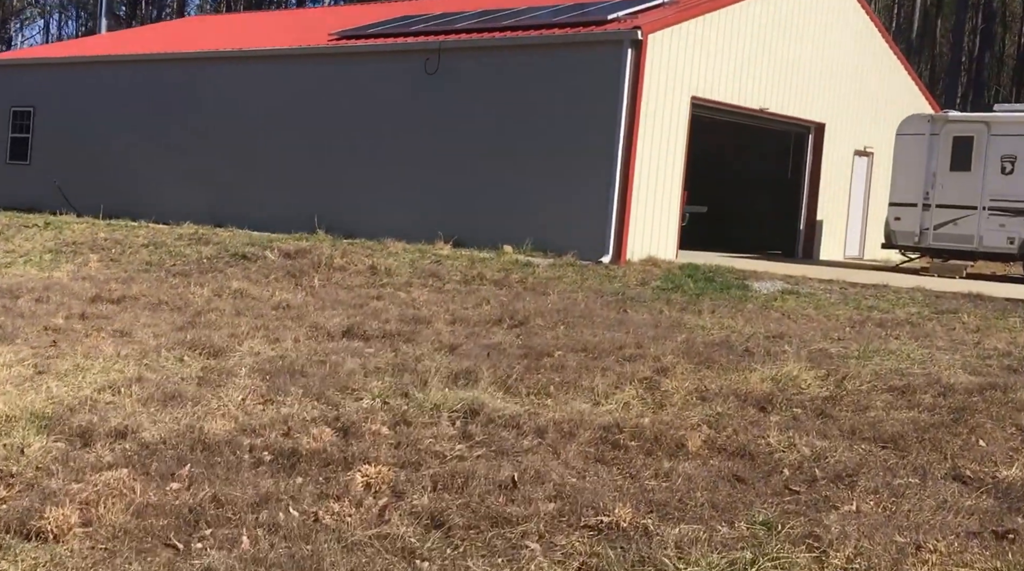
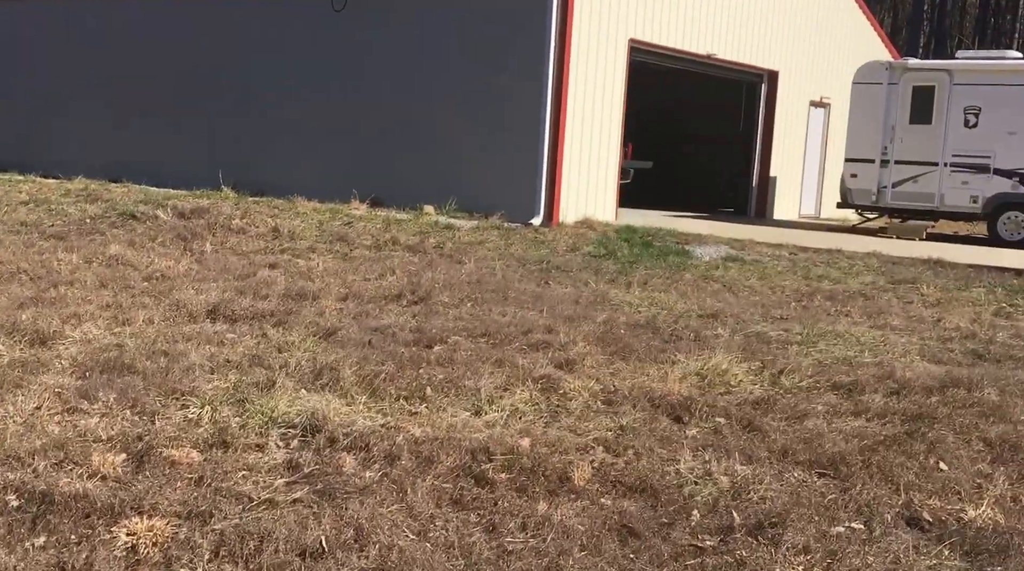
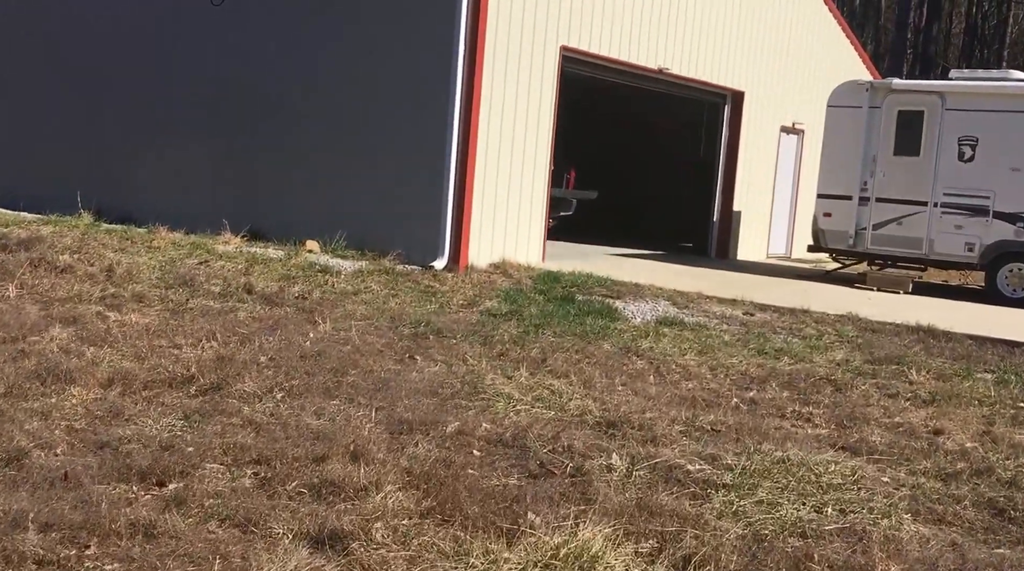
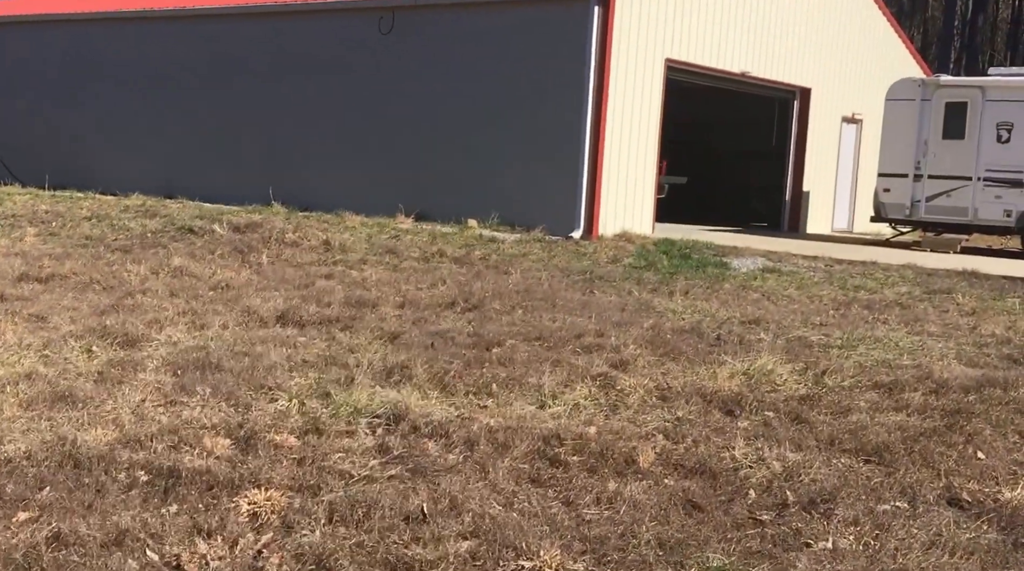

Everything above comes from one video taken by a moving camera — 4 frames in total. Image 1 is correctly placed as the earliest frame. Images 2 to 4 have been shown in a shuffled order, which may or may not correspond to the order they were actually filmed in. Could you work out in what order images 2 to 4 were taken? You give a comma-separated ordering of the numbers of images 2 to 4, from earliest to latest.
4, 2, 3
